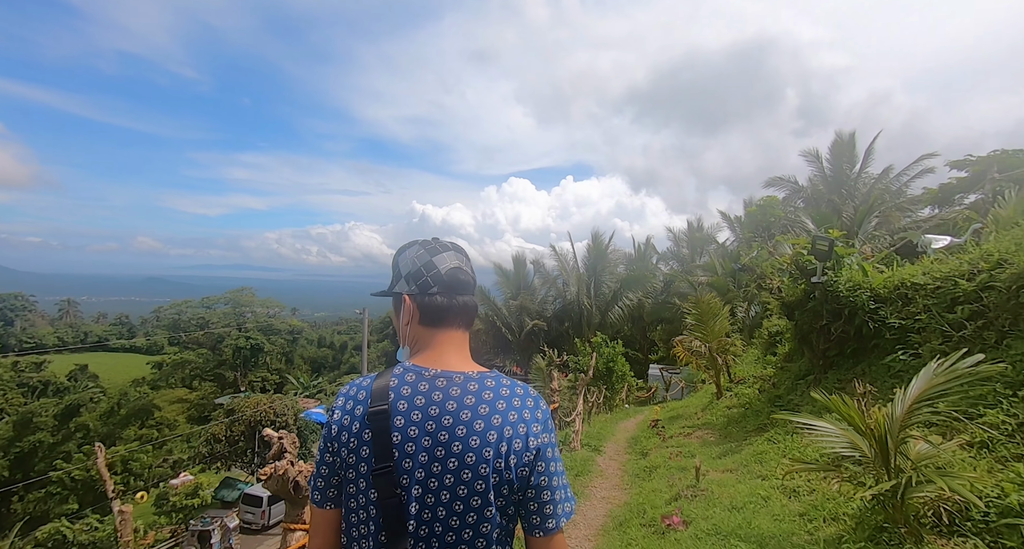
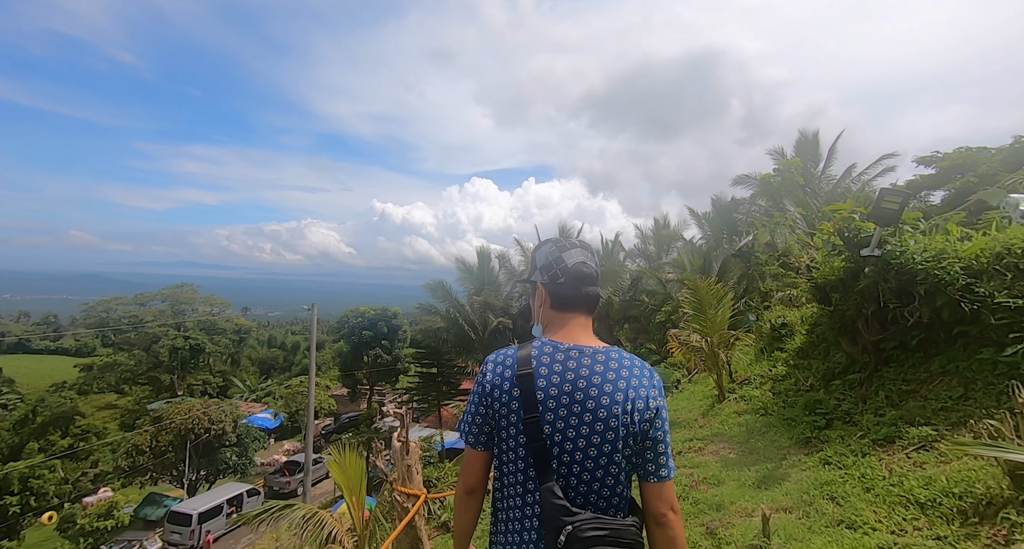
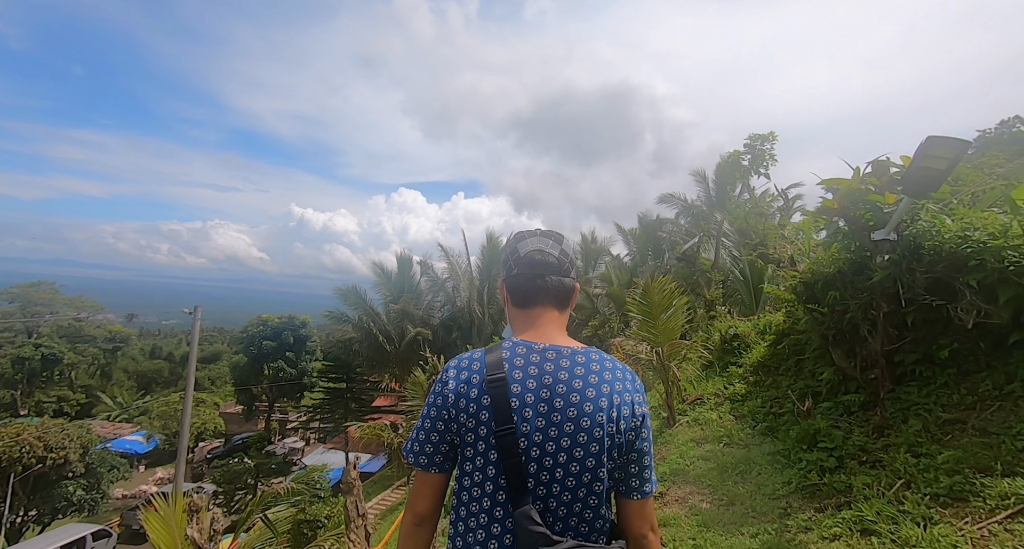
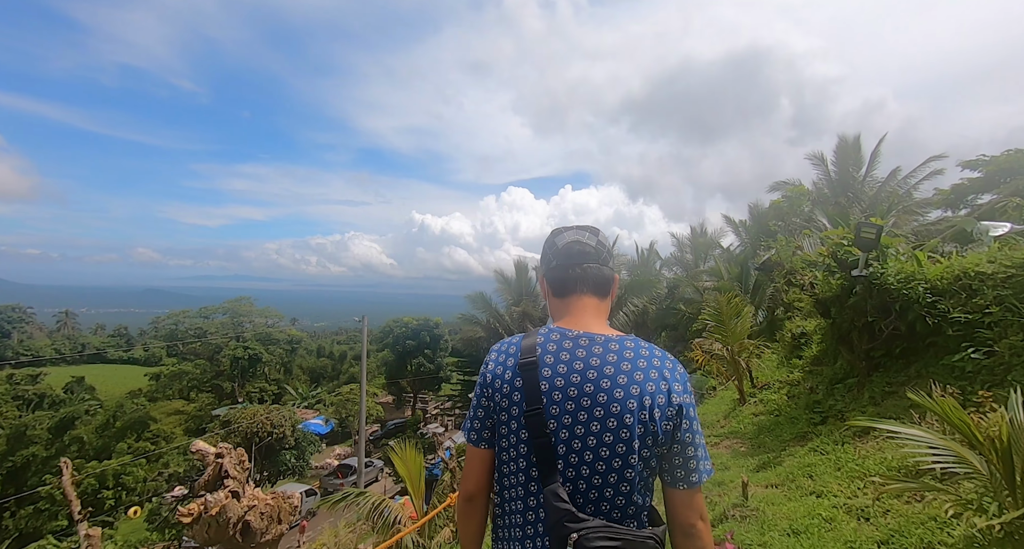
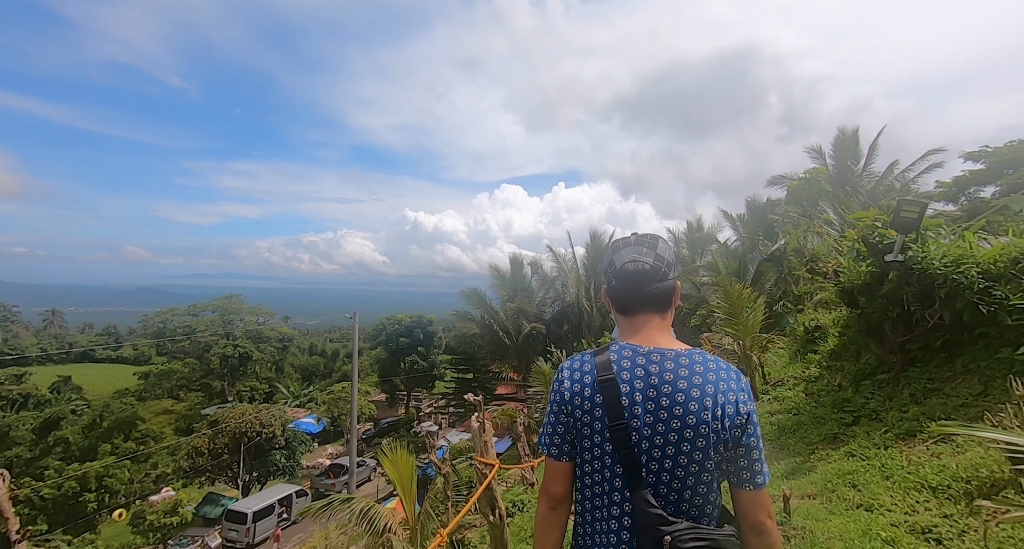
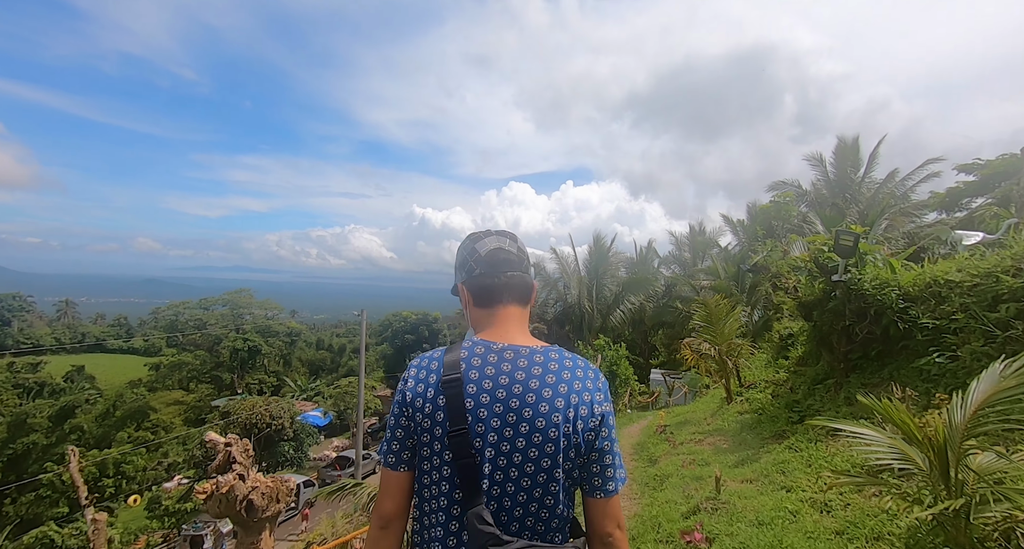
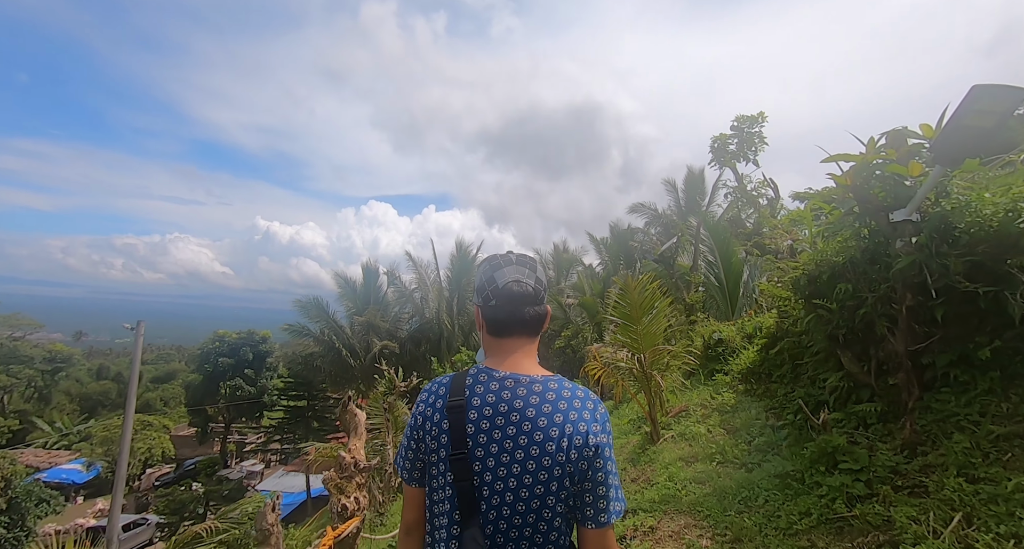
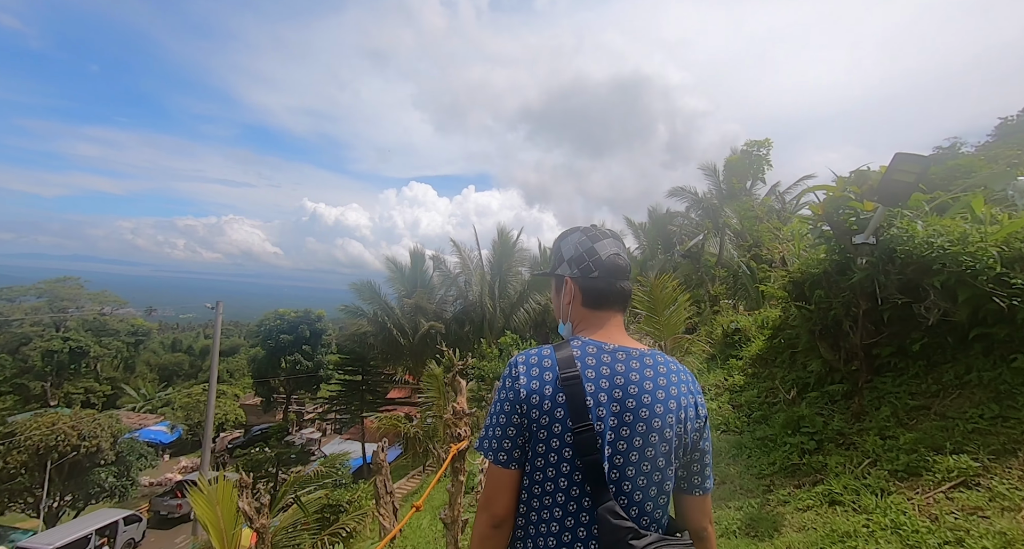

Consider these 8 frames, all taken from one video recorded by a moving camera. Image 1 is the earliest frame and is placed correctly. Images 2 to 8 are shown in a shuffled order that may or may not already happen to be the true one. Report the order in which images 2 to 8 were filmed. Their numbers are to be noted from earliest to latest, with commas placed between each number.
6, 4, 5, 2, 8, 3, 7
